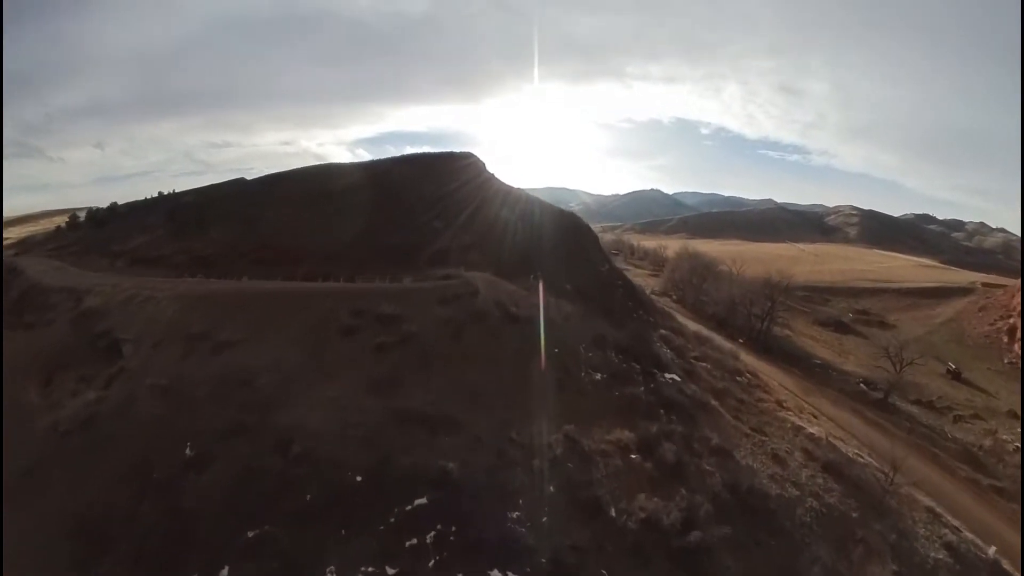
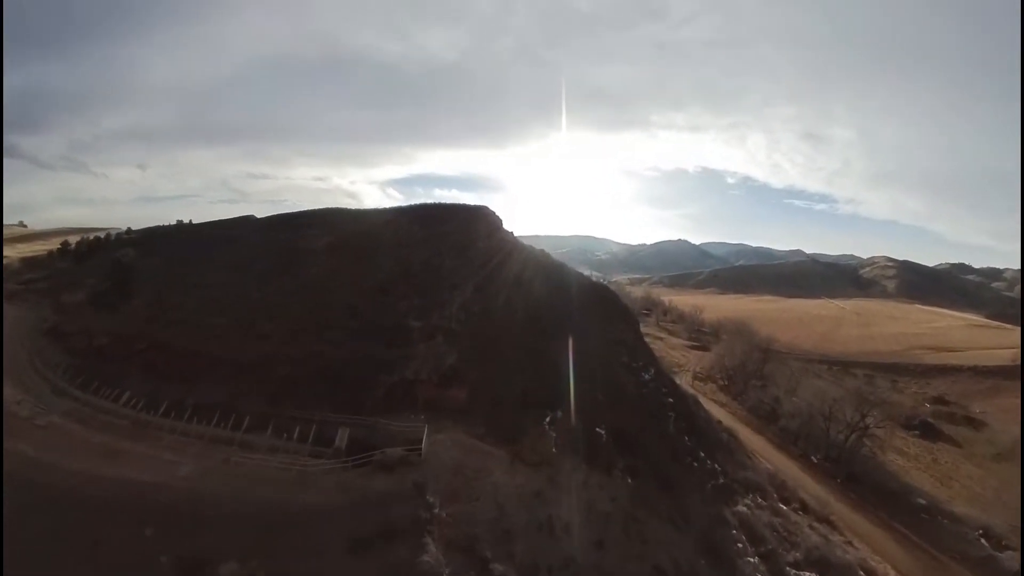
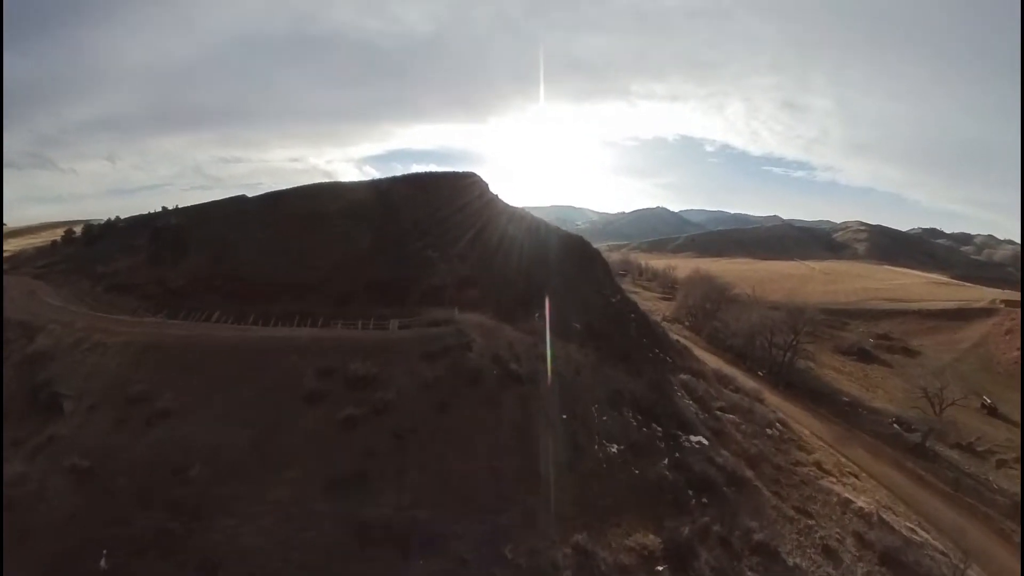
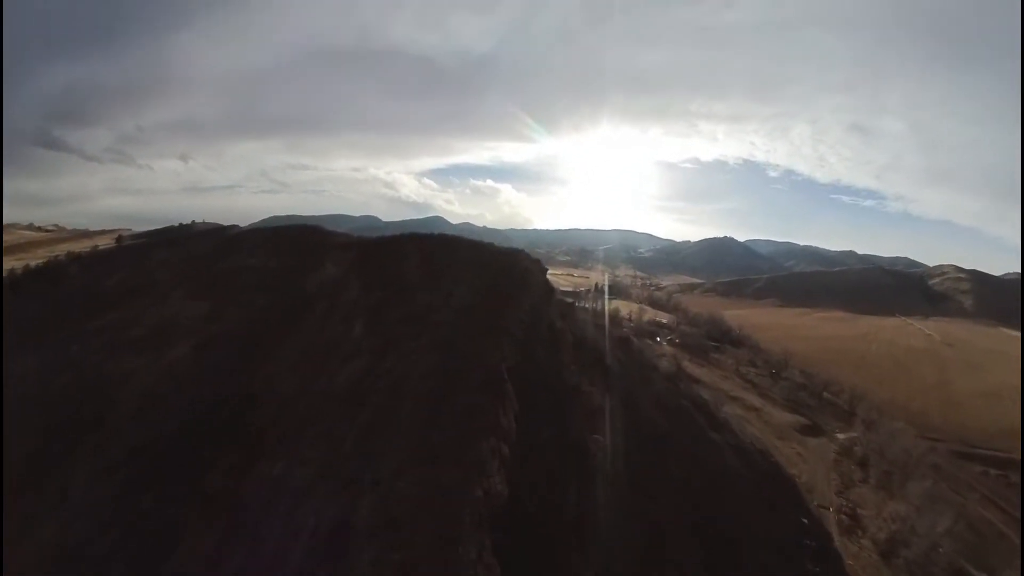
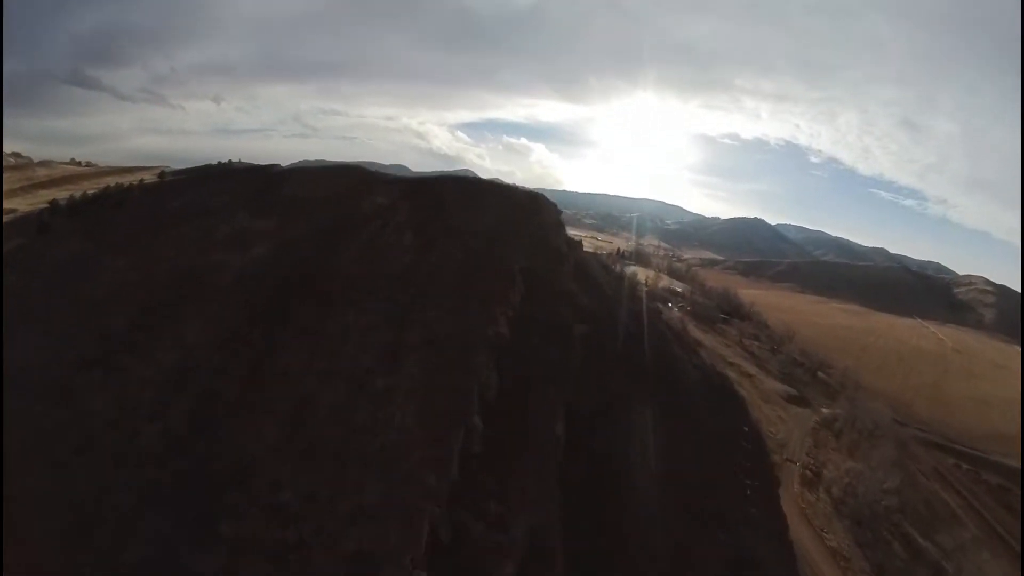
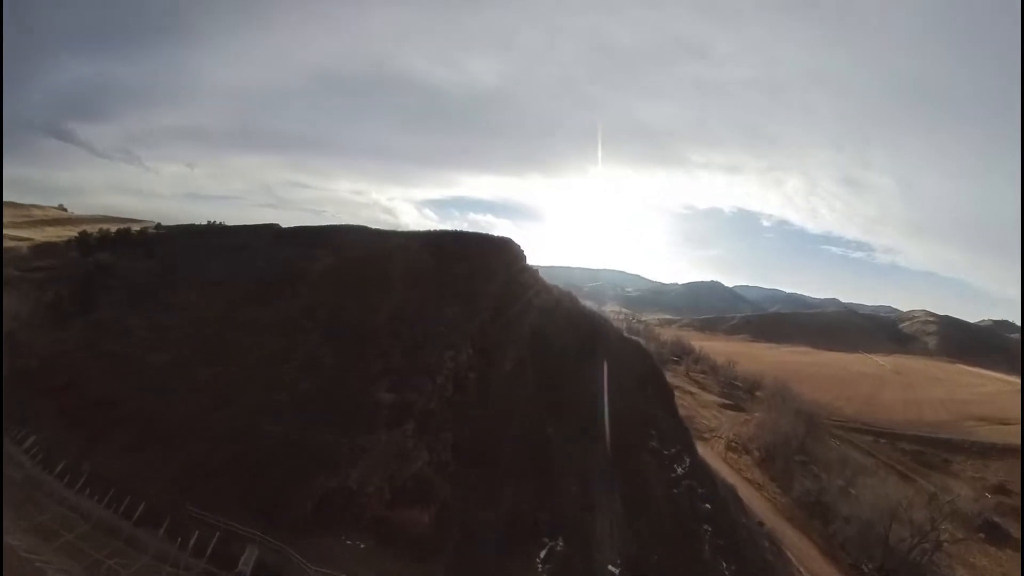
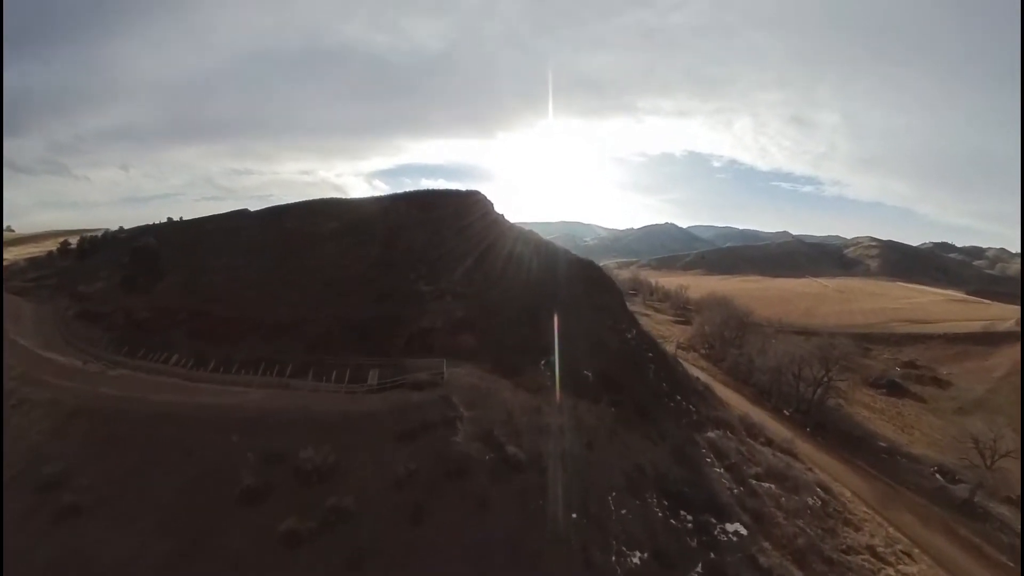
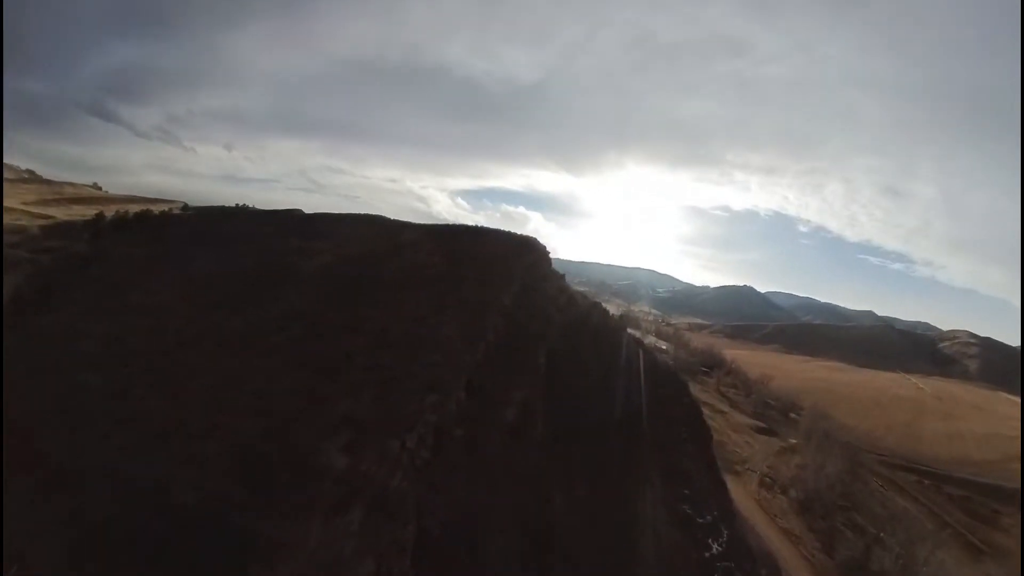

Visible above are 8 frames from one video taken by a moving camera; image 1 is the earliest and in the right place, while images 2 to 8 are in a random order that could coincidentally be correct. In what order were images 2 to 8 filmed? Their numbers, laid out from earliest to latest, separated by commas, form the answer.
3, 7, 2, 6, 8, 5, 4
